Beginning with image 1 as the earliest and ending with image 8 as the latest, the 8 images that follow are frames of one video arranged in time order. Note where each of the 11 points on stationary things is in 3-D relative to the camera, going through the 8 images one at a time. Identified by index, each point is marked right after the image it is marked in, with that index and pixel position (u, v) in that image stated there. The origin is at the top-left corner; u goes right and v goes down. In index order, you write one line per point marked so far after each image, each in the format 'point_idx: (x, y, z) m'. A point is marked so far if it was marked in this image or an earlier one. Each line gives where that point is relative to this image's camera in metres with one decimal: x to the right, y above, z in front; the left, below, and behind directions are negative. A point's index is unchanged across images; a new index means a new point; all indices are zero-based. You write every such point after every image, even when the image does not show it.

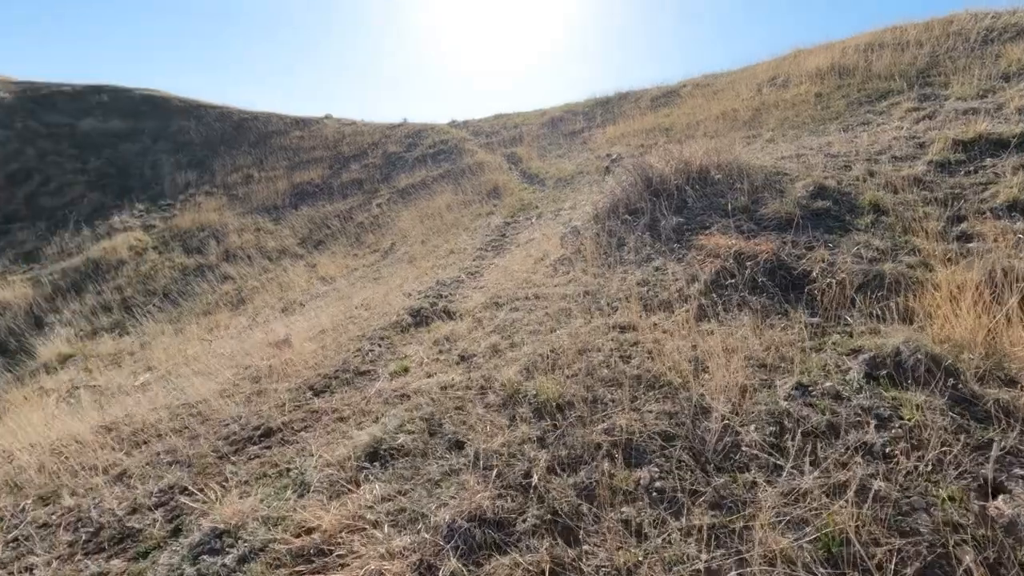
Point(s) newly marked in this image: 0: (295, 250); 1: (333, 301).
0: (-6.4, +1.2, +15.7) m
1: (-3.1, -0.3, +9.3) m
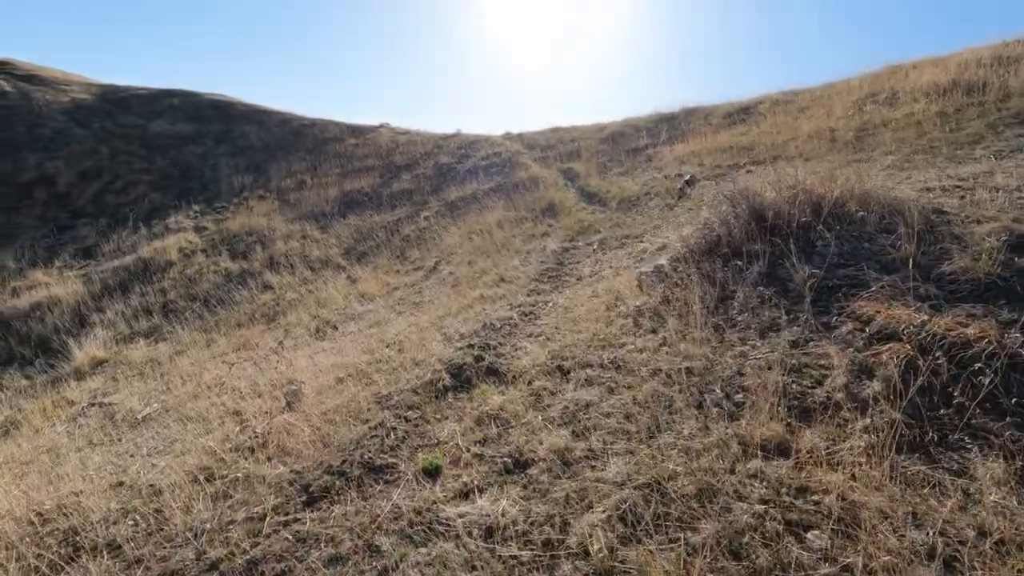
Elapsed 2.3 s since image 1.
0: (-4.9, +0.8, +15.0) m
1: (-2.3, -0.7, +8.3) m
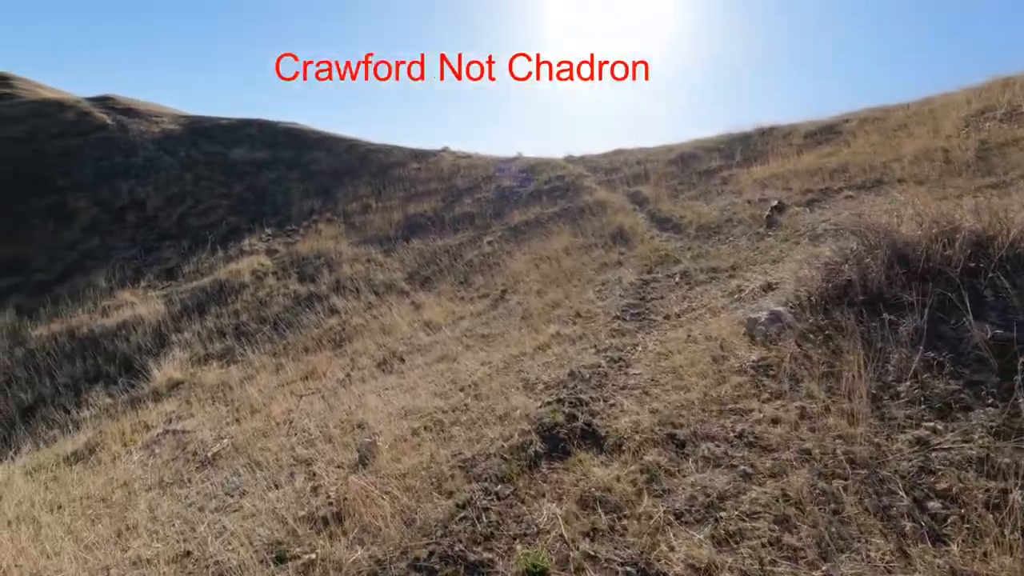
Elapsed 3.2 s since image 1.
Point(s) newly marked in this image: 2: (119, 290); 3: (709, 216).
0: (-3.1, +0.1, +14.9) m
1: (-1.2, -1.2, +7.9) m
2: (-12.3, 0.0, +16.7) m
3: (+4.3, +1.6, +11.8) m
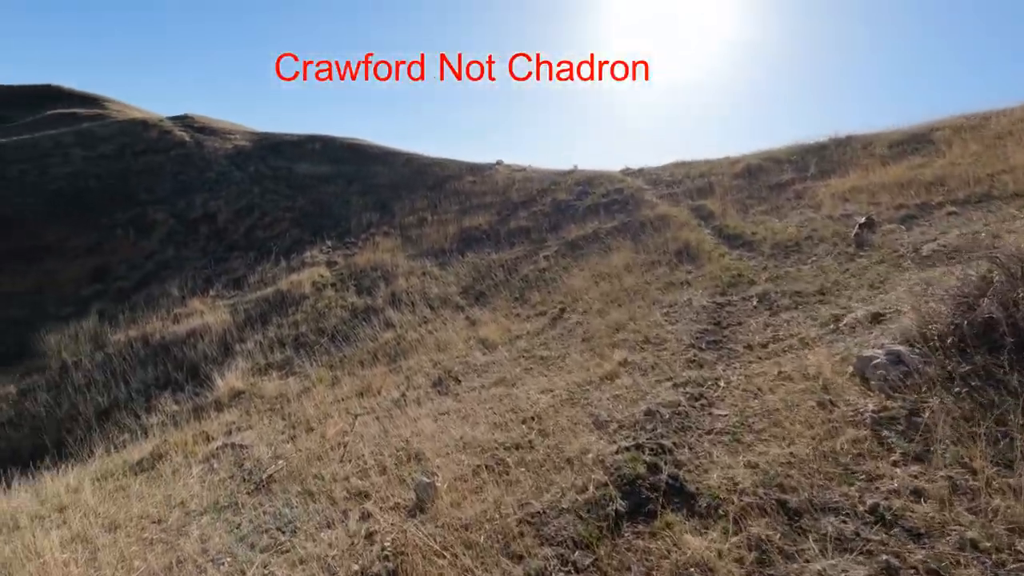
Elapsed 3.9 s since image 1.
0: (-1.5, -0.3, +14.7) m
1: (-0.3, -1.4, +7.6) m
2: (-10.6, -0.3, +17.4) m
3: (+5.6, +1.1, +10.9) m
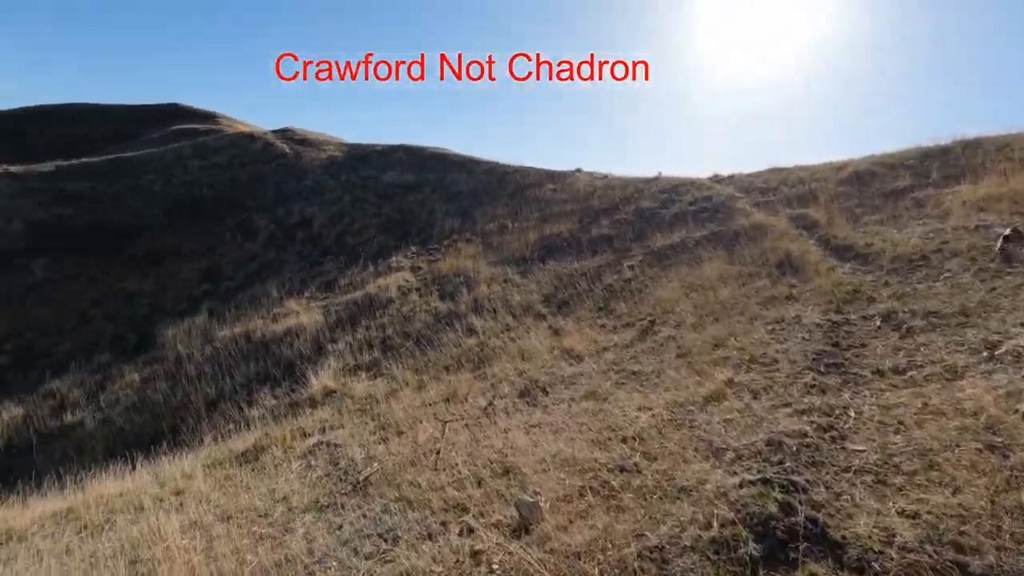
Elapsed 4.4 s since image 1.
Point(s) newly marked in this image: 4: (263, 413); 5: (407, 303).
0: (+0.8, -0.6, +14.6) m
1: (+1.0, -1.6, +7.3) m
2: (-7.8, -0.4, +18.5) m
3: (+7.3, +0.8, +9.9) m
4: (-5.9, -2.9, +12.6) m
5: (-3.3, -0.5, +16.7) m
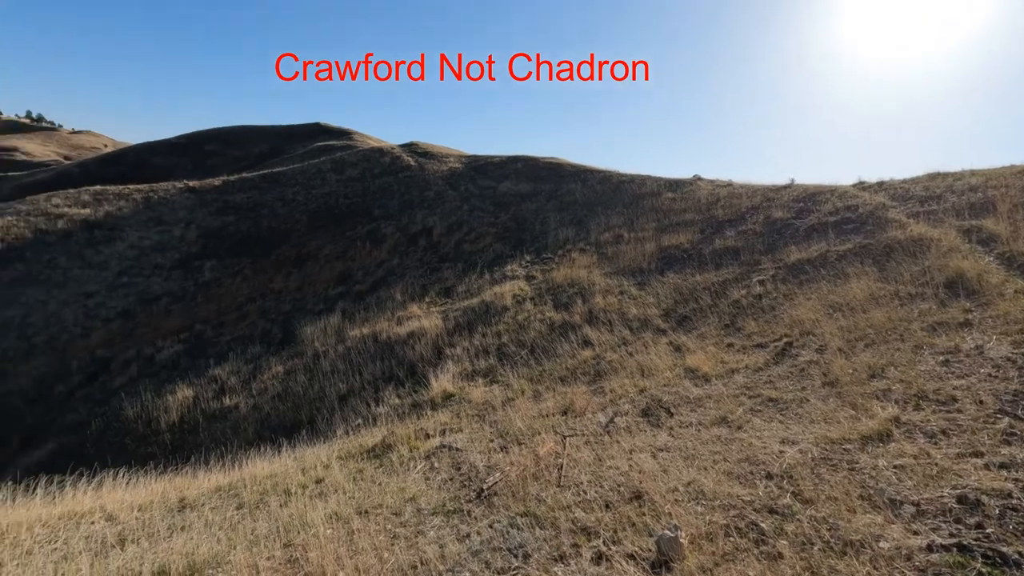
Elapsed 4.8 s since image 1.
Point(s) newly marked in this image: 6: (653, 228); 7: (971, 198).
0: (+3.9, -0.9, +14.0) m
1: (+2.6, -1.8, +6.8) m
2: (-3.7, -0.6, +19.6) m
3: (+9.4, +0.3, +8.1) m
4: (-3.1, -3.1, +13.4) m
5: (+0.3, -0.8, +16.9) m
6: (+5.3, +2.2, +19.9) m
7: (+12.6, +2.4, +14.4) m
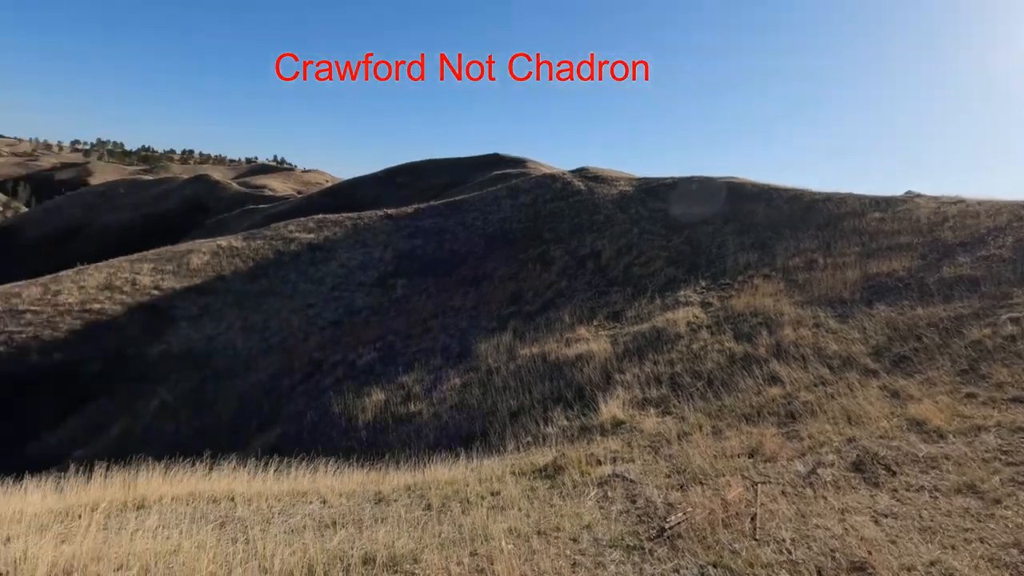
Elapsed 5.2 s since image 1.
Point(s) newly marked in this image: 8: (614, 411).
0: (+8.1, -1.7, +12.1) m
1: (+4.7, -2.2, +5.6) m
2: (+2.6, -1.4, +19.7) m
3: (+11.6, -0.3, +4.8) m
4: (+1.2, -3.6, +13.5) m
5: (+5.6, -1.6, +15.9) m
6: (+11.4, +1.1, +17.4) m
7: (+16.6, +1.4, +10.0) m
8: (+2.6, -3.1, +13.6) m
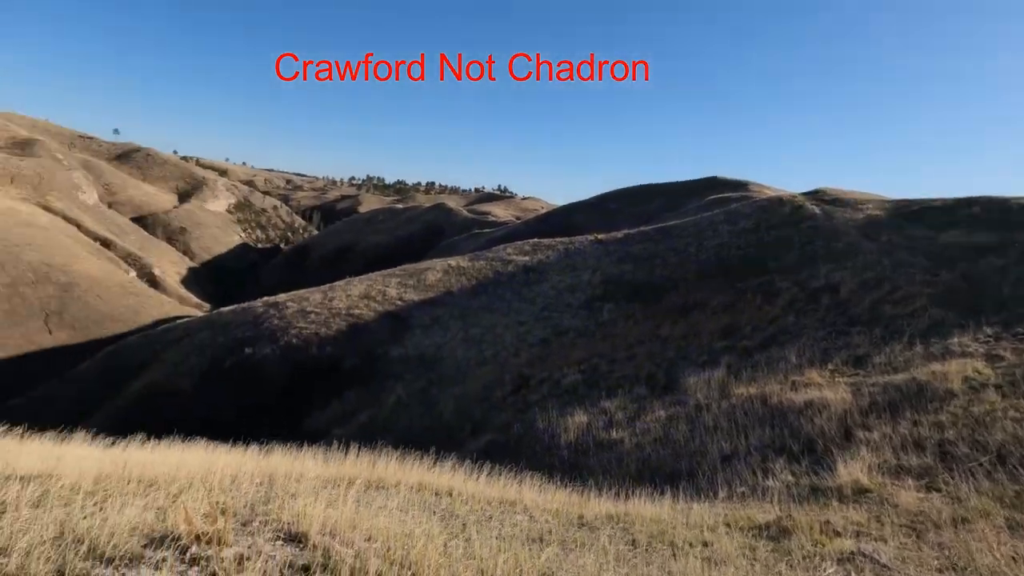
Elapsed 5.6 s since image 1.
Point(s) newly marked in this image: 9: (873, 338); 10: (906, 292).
0: (+12.0, -2.7, +8.0) m
1: (+6.4, -2.7, +3.2) m
2: (+9.7, -2.6, +17.1) m
3: (+12.7, -1.1, 0.0) m
4: (+6.0, -4.4, +11.8) m
5: (+11.1, -2.7, +12.5) m
6: (+17.2, -0.4, +11.8) m
7: (+19.3, +0.1, +3.0) m
8: (+7.4, -4.0, +11.4) m
9: (+12.1, -1.7, +17.4) m
10: (+14.1, -0.2, +18.7) m
